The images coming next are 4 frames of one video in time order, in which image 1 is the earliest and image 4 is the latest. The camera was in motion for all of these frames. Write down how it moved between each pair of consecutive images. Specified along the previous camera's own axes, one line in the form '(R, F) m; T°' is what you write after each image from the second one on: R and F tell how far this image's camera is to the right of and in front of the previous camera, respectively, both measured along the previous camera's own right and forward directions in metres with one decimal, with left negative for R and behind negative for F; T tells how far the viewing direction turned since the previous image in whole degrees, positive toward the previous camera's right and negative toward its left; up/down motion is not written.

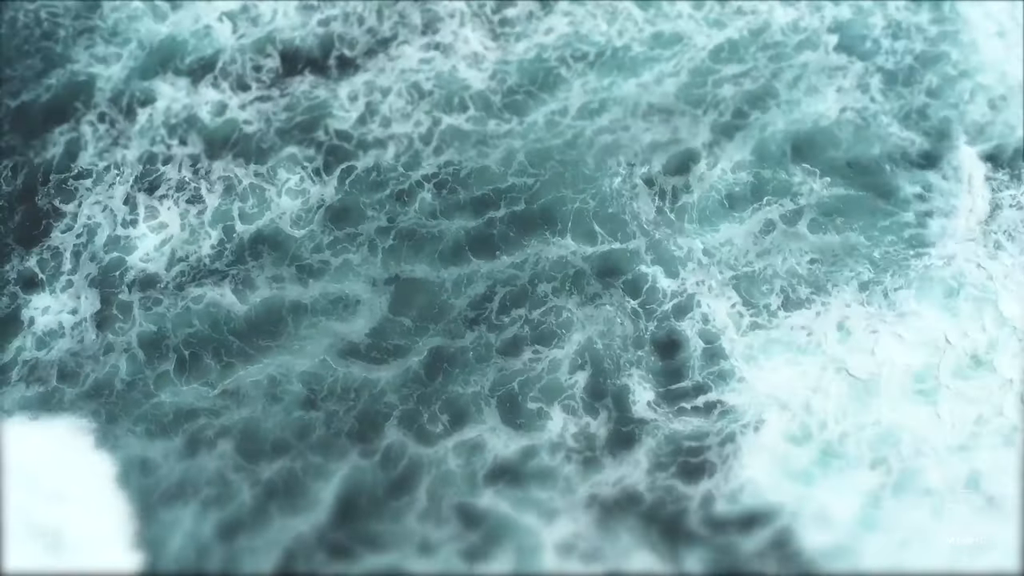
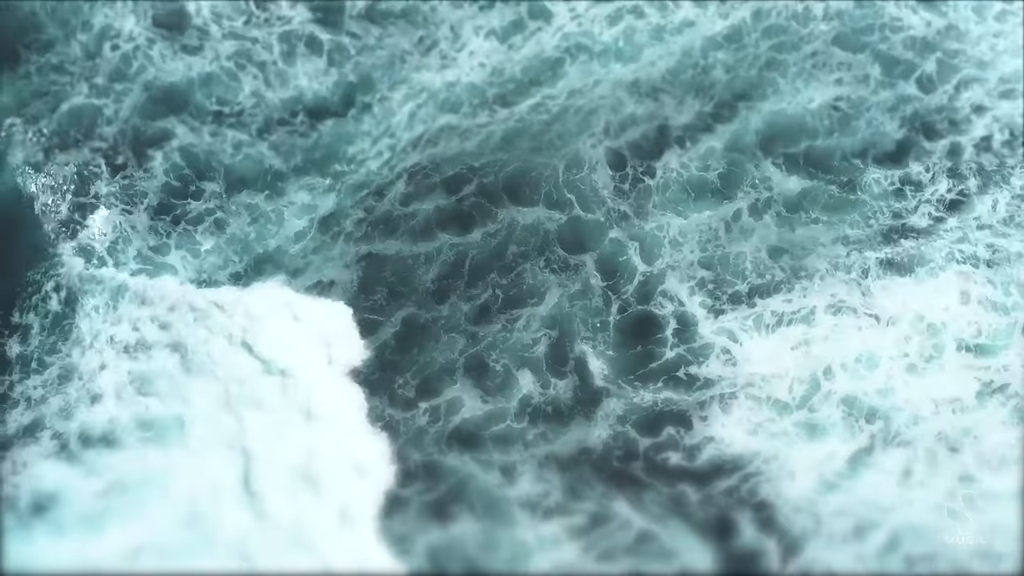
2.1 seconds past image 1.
(+3.6, -1.8) m; -3°
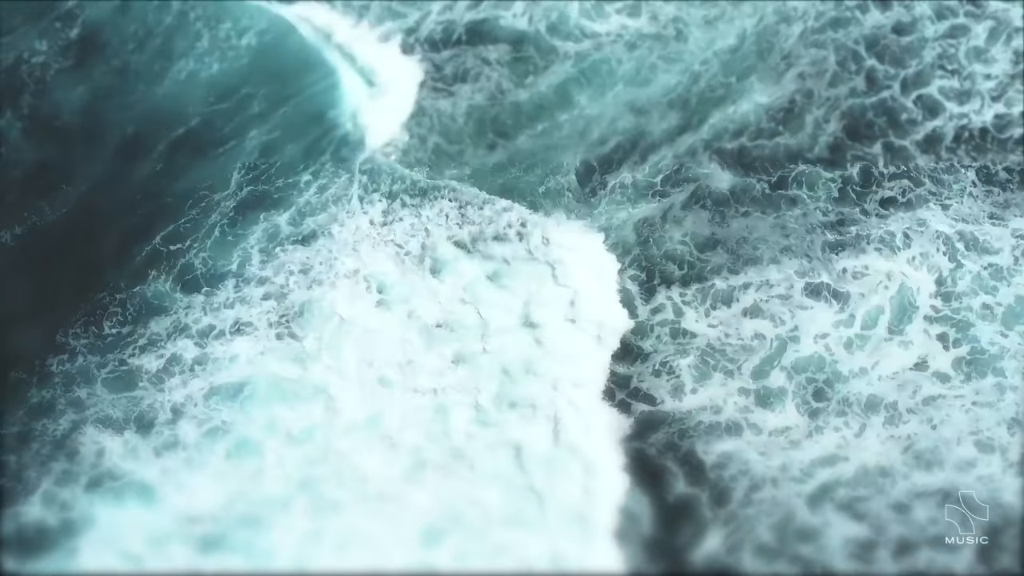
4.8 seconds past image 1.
(+2.3, -4.0) m; -1°
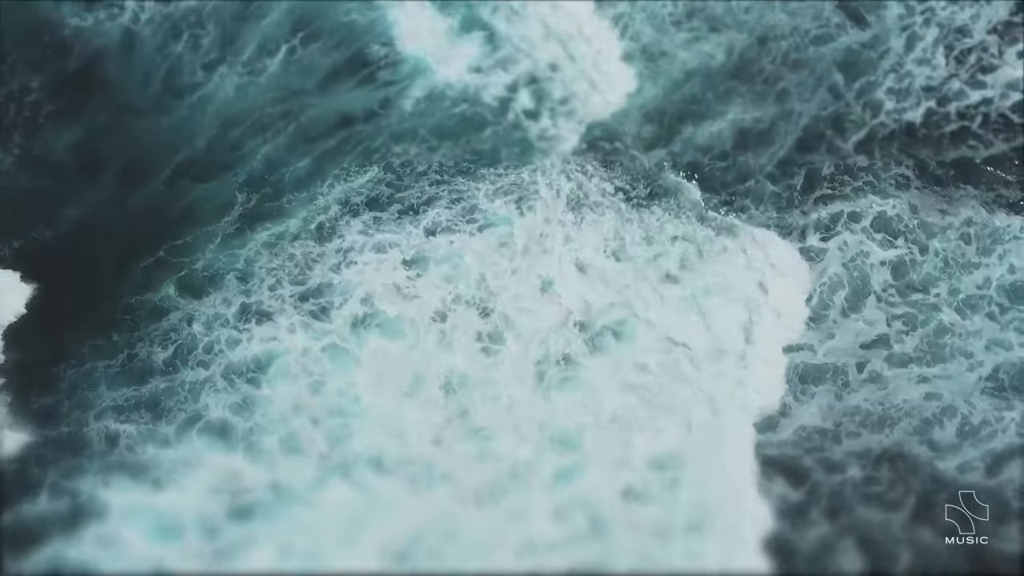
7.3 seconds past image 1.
(+1.7, -4.4) m; 0°
